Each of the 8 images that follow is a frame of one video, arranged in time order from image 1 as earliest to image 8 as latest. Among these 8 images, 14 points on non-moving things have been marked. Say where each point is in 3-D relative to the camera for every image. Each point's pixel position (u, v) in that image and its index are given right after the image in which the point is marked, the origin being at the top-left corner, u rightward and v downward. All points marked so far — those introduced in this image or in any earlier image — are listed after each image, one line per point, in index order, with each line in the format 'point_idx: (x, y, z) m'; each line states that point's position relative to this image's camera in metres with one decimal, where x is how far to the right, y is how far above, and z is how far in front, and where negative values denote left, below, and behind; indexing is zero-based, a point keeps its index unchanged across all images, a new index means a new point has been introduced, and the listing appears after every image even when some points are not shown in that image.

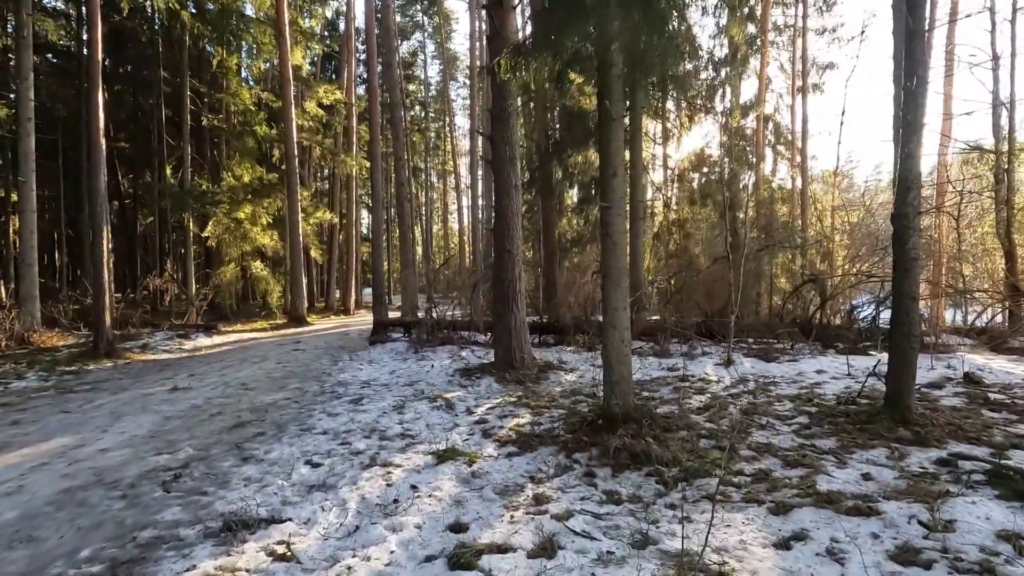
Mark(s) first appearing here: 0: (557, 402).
0: (+0.5, -1.2, +5.7) m
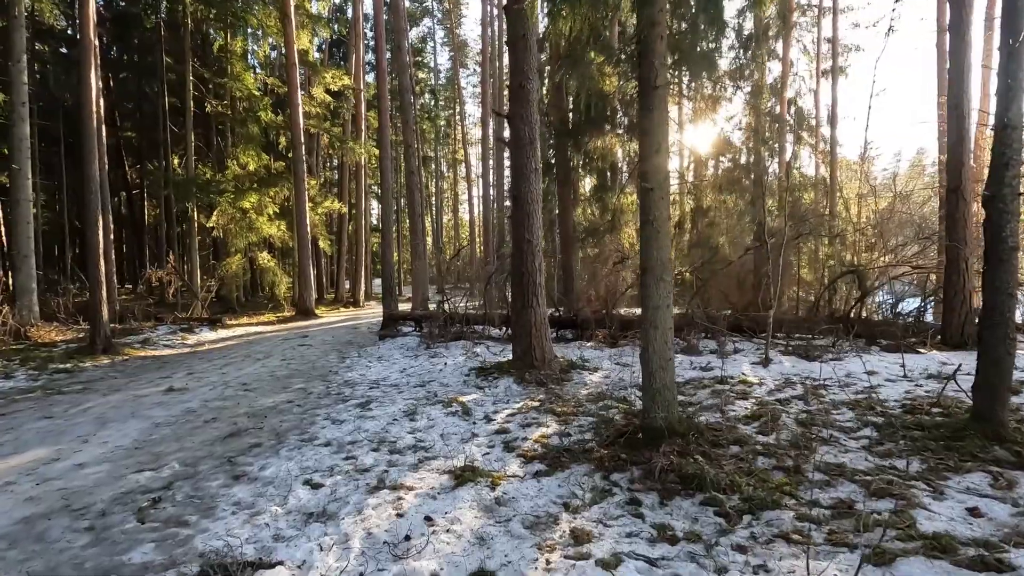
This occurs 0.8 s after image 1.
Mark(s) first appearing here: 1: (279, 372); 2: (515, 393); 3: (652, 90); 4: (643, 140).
0: (+0.7, -1.2, +5.2) m
1: (-3.2, -1.2, +7.5) m
2: (0.0, -1.2, +5.9) m
3: (+1.0, +1.4, +3.8) m
4: (+0.9, +1.1, +3.9) m
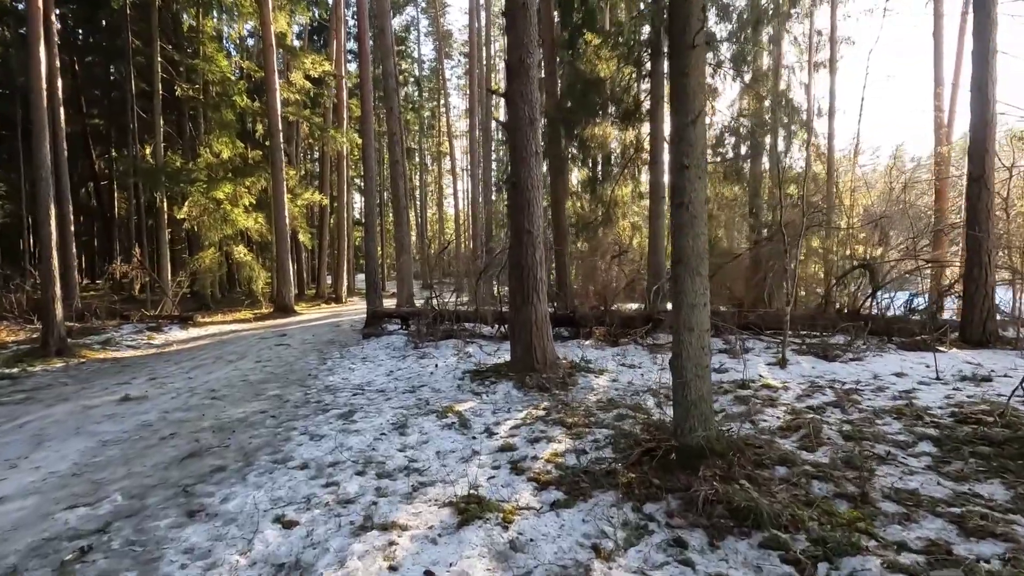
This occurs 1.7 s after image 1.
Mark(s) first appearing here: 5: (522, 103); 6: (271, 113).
0: (+0.7, -1.1, +4.6) m
1: (-3.3, -1.1, +6.8) m
2: (0.0, -1.1, +5.3) m
3: (+1.1, +1.4, +3.2) m
4: (+1.0, +1.1, +3.3) m
5: (+0.1, +2.1, +6.0) m
6: (-6.7, +4.8, +14.8) m
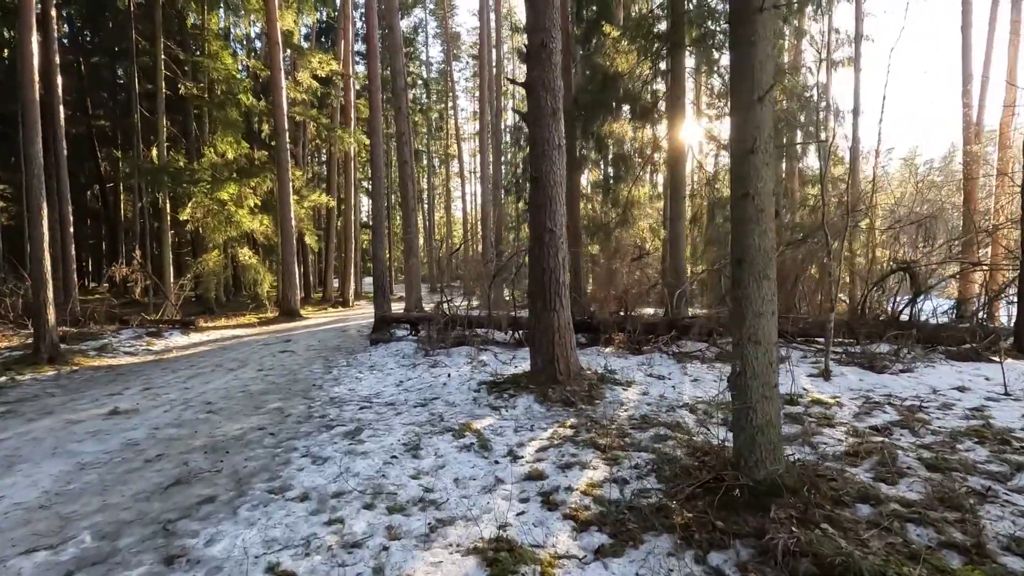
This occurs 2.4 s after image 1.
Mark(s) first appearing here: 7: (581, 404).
0: (+0.9, -1.2, +4.1) m
1: (-3.1, -1.2, +6.3) m
2: (+0.2, -1.2, +4.8) m
3: (+1.2, +1.4, +2.8) m
4: (+1.2, +1.1, +2.8) m
5: (+0.3, +2.0, +5.5) m
6: (-6.3, +4.7, +14.4) m
7: (+0.7, -1.1, +5.1) m
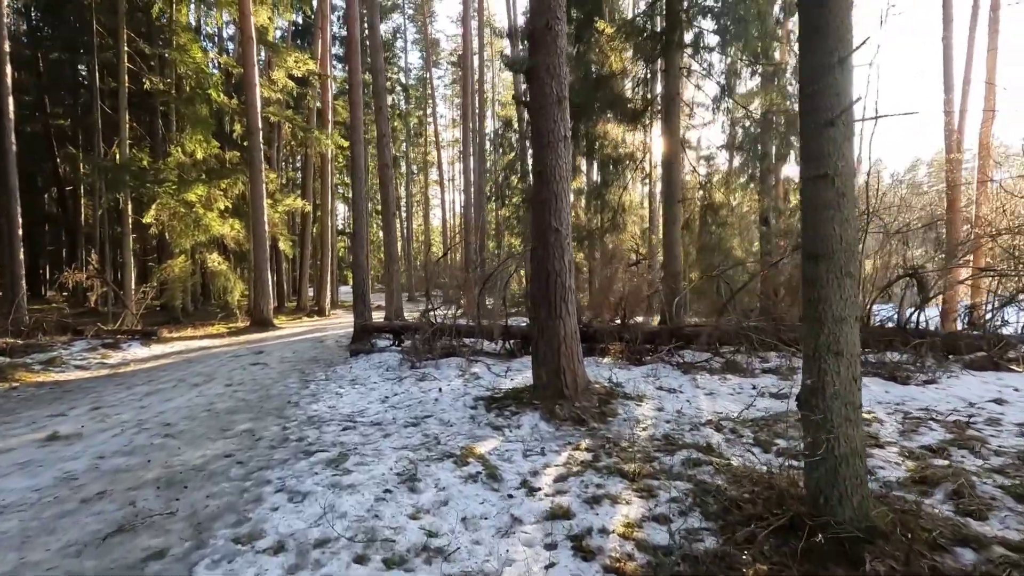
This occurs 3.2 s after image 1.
0: (+1.0, -1.2, +3.6) m
1: (-3.1, -1.2, +5.6) m
2: (+0.3, -1.2, +4.2) m
3: (+1.4, +1.4, +2.3) m
4: (+1.3, +1.1, +2.4) m
5: (+0.3, +2.0, +5.1) m
6: (-6.7, +4.5, +13.7) m
7: (+0.7, -1.2, +4.6) m
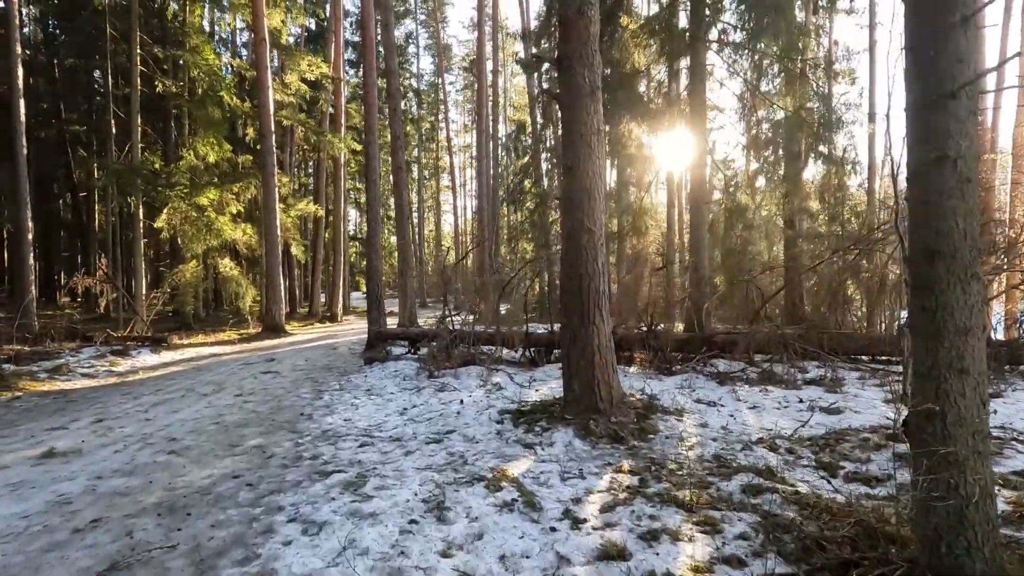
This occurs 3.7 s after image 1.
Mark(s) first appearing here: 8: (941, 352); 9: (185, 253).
0: (+1.2, -1.2, +3.2) m
1: (-2.8, -1.3, +5.3) m
2: (+0.5, -1.2, +3.9) m
3: (+1.6, +1.4, +1.9) m
4: (+1.5, +1.1, +2.0) m
5: (+0.6, +1.9, +4.7) m
6: (-6.3, +4.4, +13.5) m
7: (+0.9, -1.2, +4.2) m
8: (+1.6, -0.2, +2.0) m
9: (-7.8, +0.8, +12.8) m
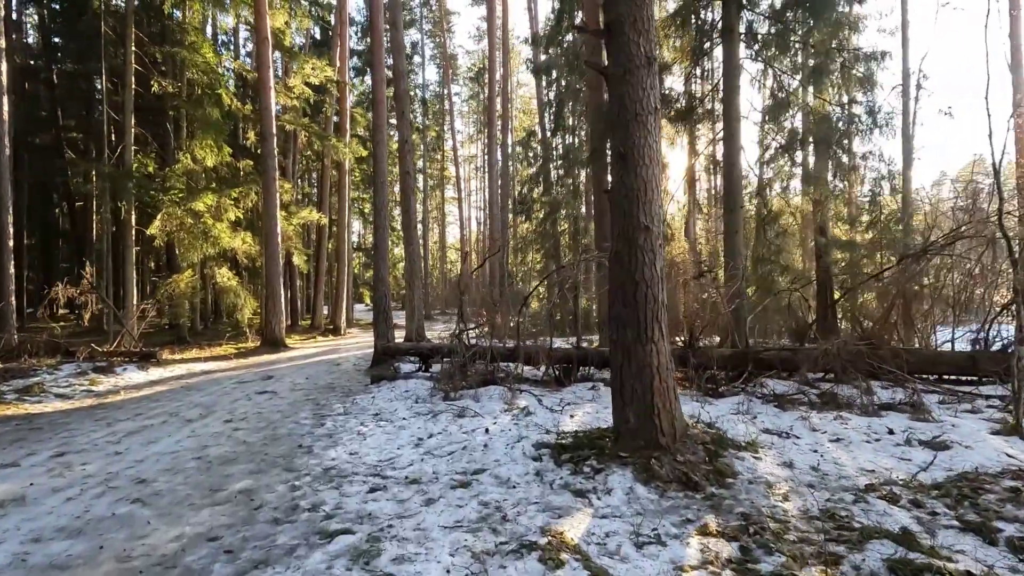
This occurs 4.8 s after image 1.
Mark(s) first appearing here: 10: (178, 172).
0: (+1.5, -1.2, +2.4) m
1: (-2.5, -1.4, +4.5) m
2: (+0.8, -1.3, +3.0) m
3: (+1.9, +1.4, +1.2) m
4: (+1.8, +1.1, +1.2) m
5: (+0.9, +1.9, +4.0) m
6: (-6.0, +4.1, +12.8) m
7: (+1.2, -1.2, +3.4) m
8: (+1.9, -0.2, +1.1) m
9: (-7.5, +0.6, +12.1) m
10: (-7.3, +2.5, +11.8) m
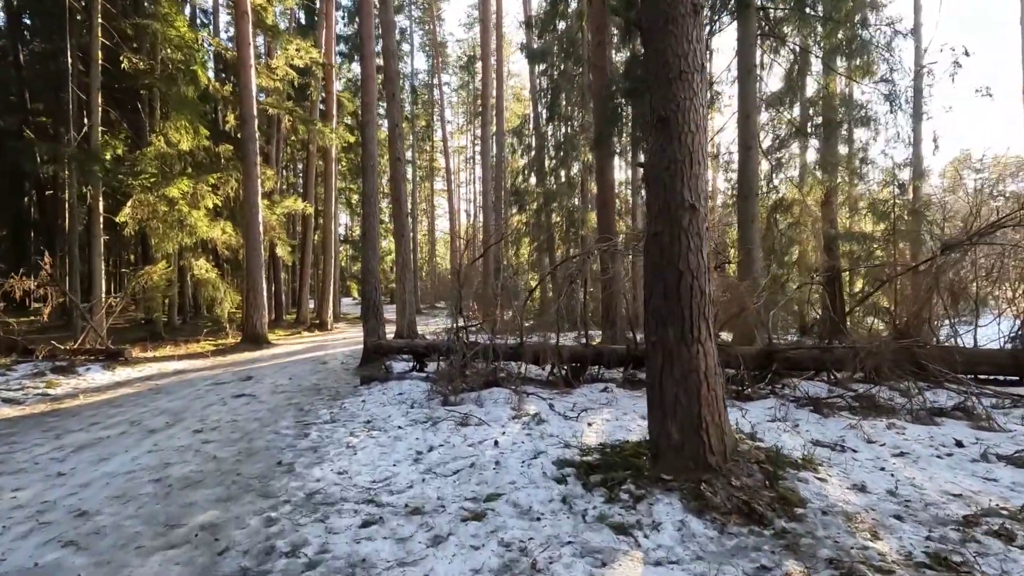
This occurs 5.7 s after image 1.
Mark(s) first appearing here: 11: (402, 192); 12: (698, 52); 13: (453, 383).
0: (+1.7, -1.2, +1.8) m
1: (-2.4, -1.3, +3.8) m
2: (+1.0, -1.2, +2.4) m
3: (+2.1, +1.4, +0.6) m
4: (+2.0, +1.1, +0.6) m
5: (+1.0, +1.9, +3.3) m
6: (-6.0, +4.3, +12.0) m
7: (+1.4, -1.2, +2.8) m
8: (+2.0, -0.2, +0.6) m
9: (-7.6, +0.7, +11.3) m
10: (-7.4, +2.7, +10.9) m
11: (-2.3, +2.1, +11.3) m
12: (+1.2, +1.5, +3.4) m
13: (-0.7, -1.1, +6.1) m
